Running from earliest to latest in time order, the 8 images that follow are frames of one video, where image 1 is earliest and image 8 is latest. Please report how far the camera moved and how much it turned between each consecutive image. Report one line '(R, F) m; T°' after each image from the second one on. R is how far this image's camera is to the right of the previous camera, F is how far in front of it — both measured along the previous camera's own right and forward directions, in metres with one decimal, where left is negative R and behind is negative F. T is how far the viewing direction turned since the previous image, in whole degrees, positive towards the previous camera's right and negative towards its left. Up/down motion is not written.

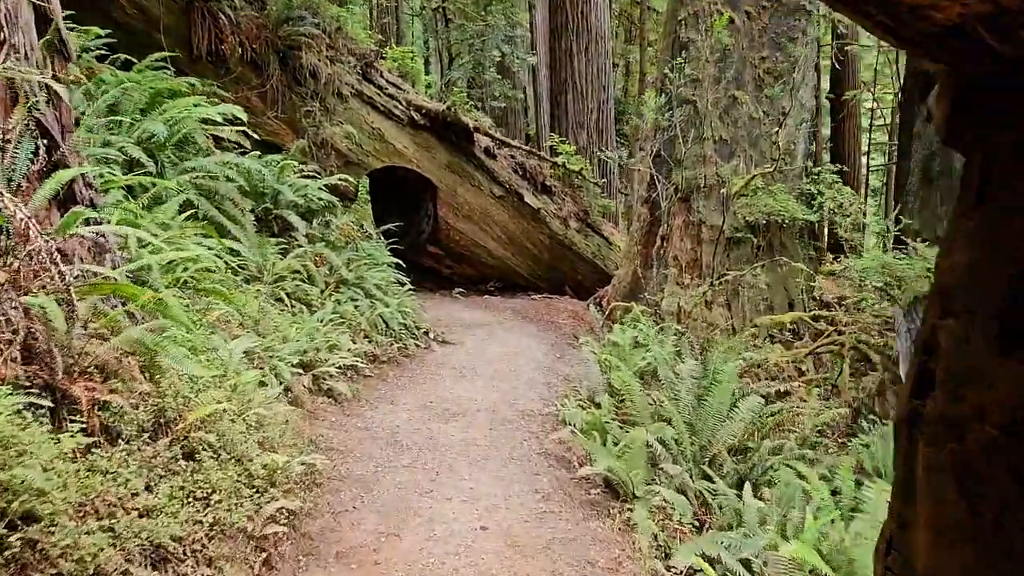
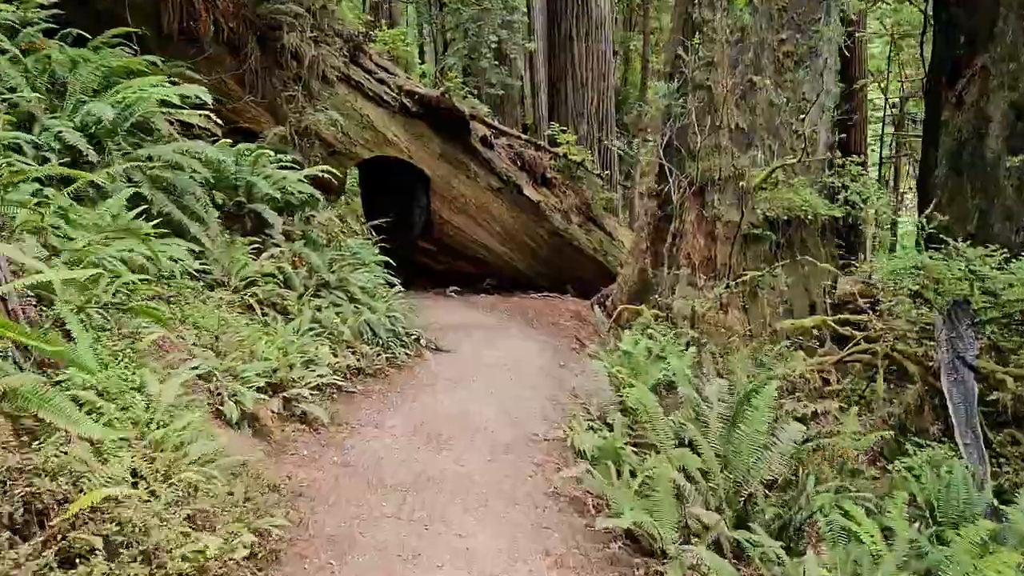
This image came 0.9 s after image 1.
(0.0, +0.8) m; 0°
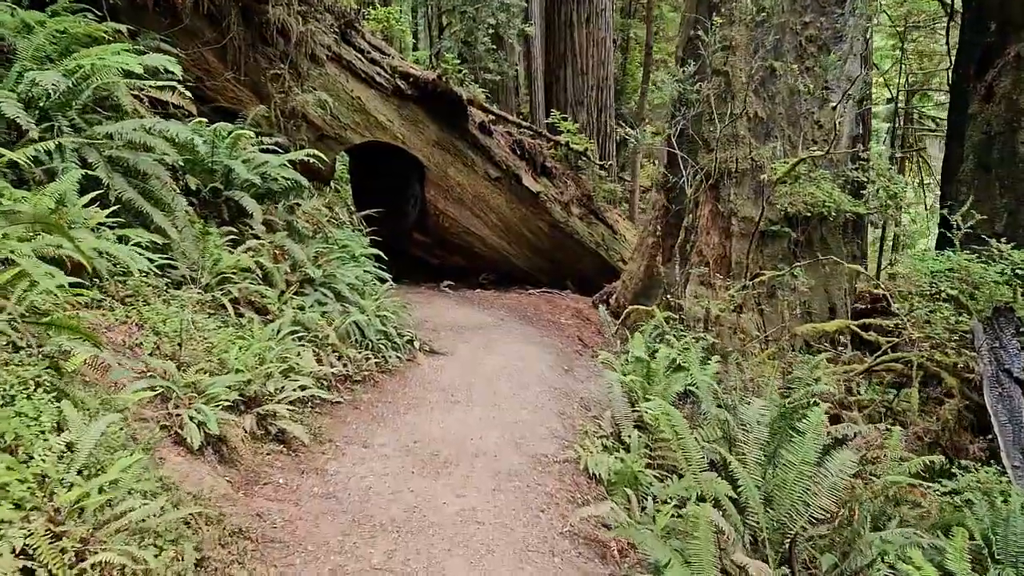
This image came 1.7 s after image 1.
(-0.1, +0.7) m; +1°
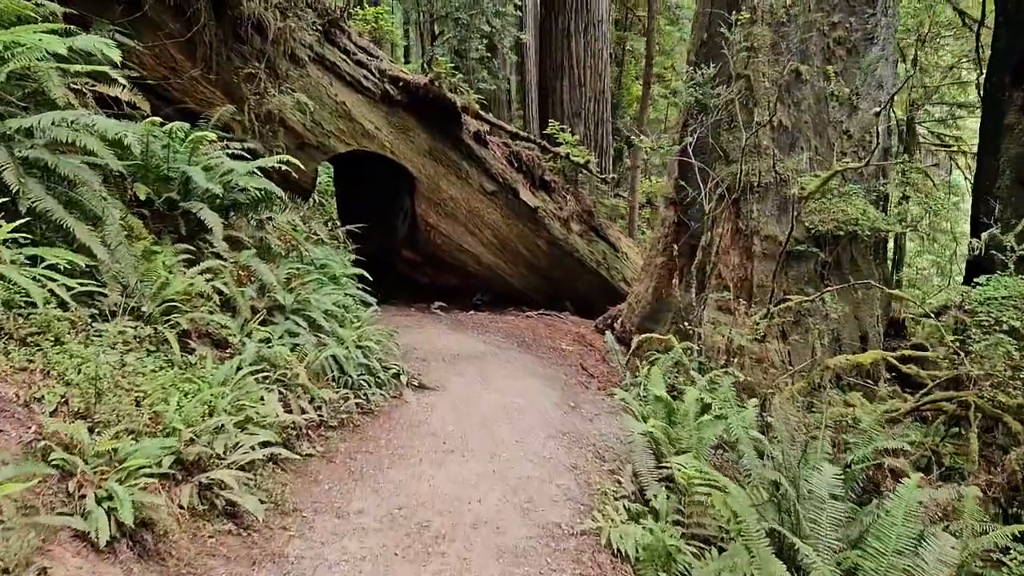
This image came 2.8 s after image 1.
(-0.1, +0.9) m; +1°
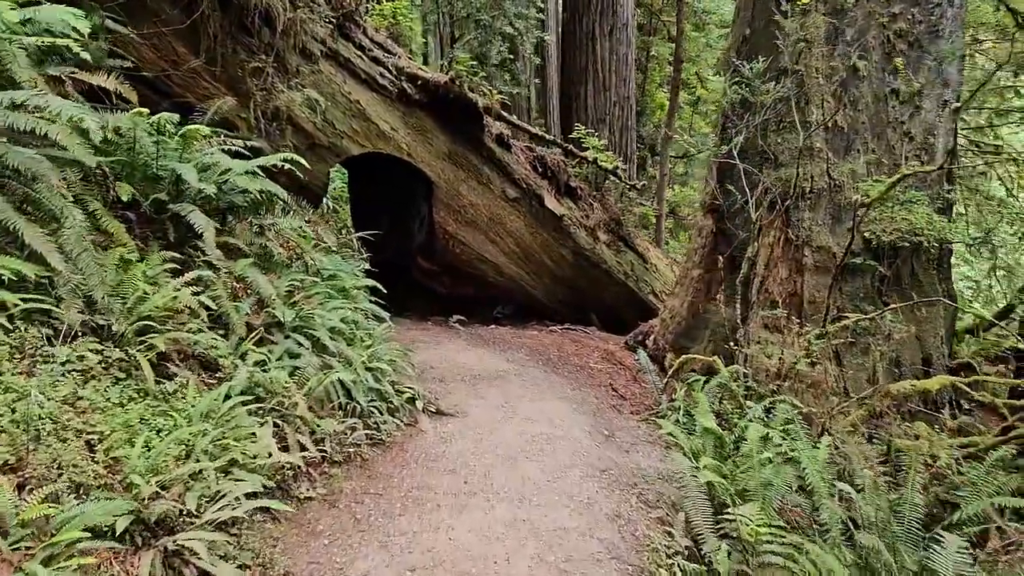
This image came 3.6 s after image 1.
(-0.1, +0.7) m; -1°
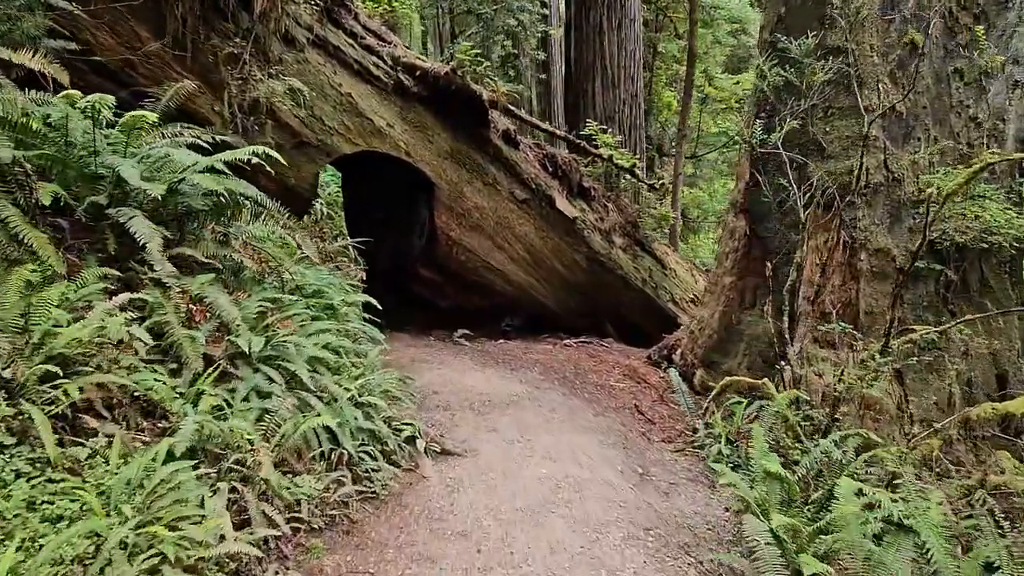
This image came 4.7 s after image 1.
(-0.1, +0.9) m; 0°
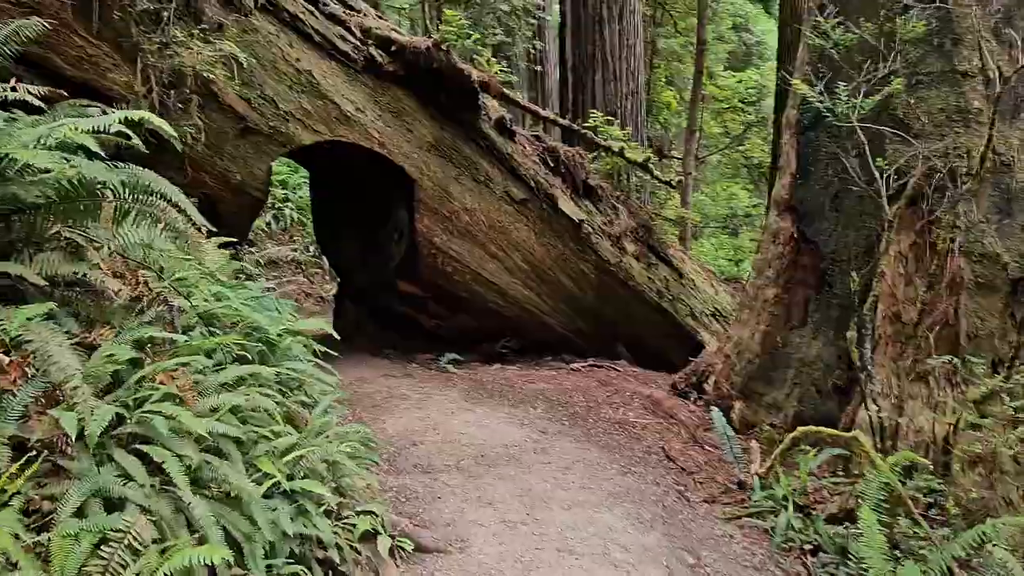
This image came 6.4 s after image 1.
(0.0, +1.5) m; +1°
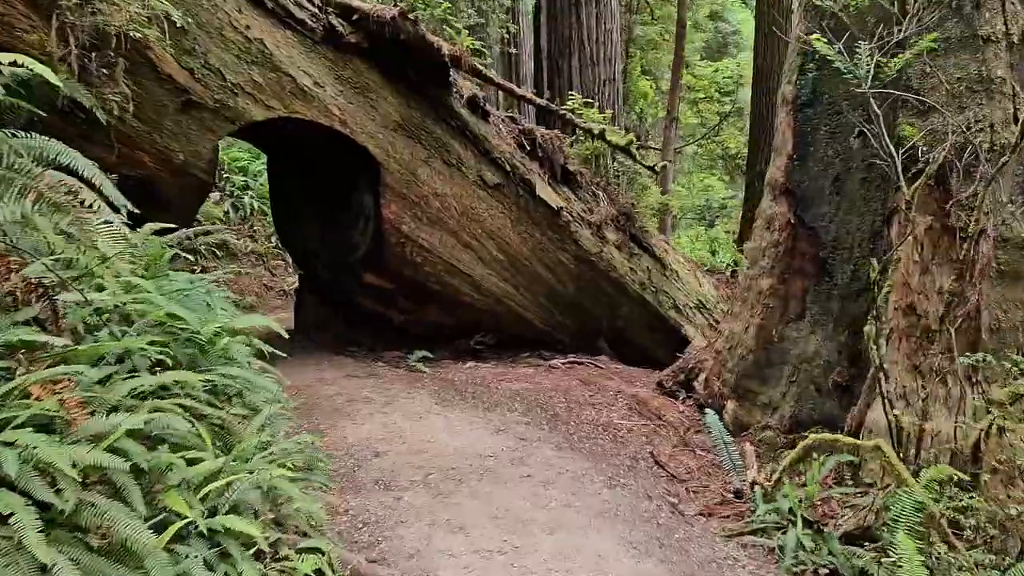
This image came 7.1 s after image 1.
(0.0, +0.6) m; +2°
